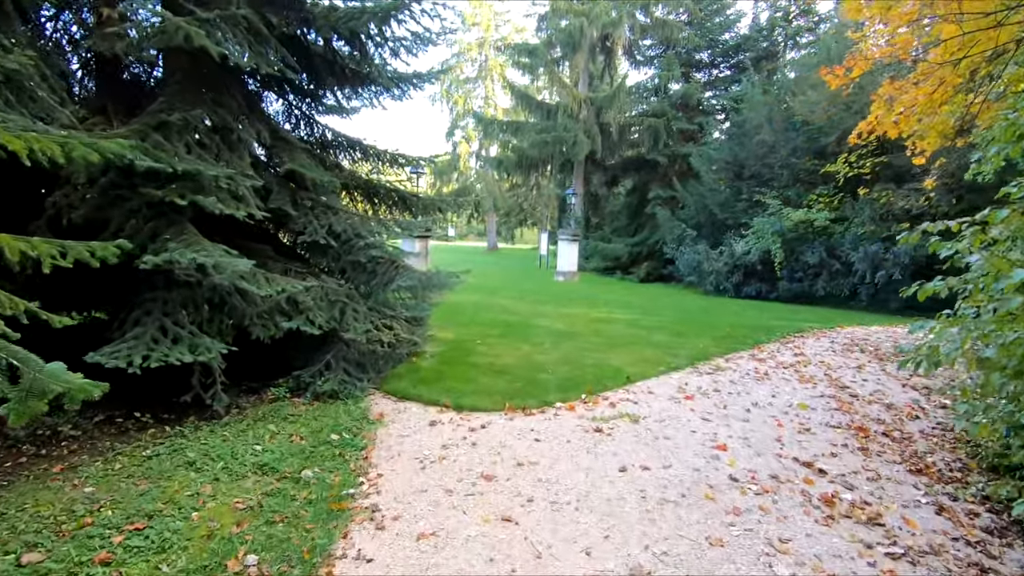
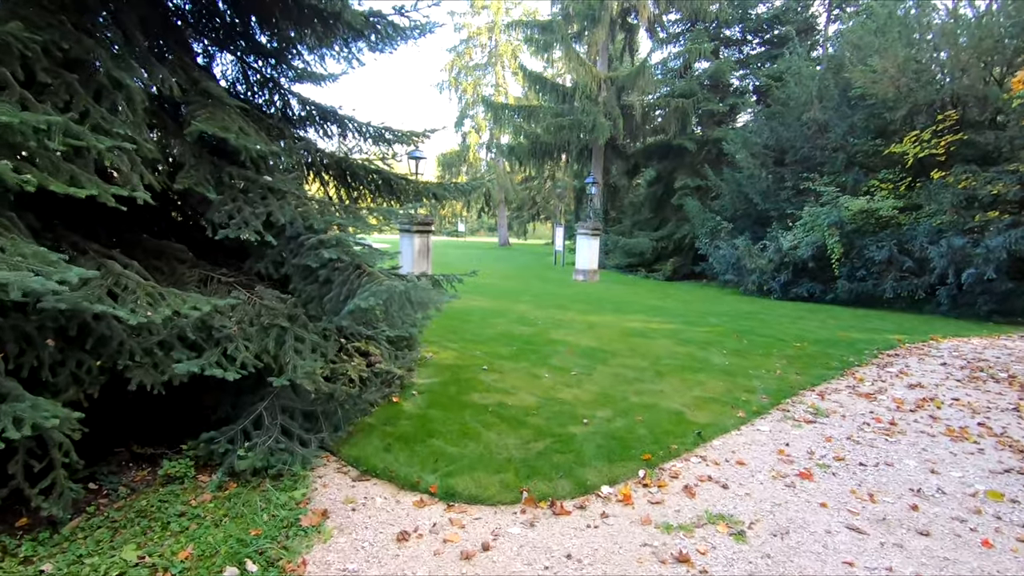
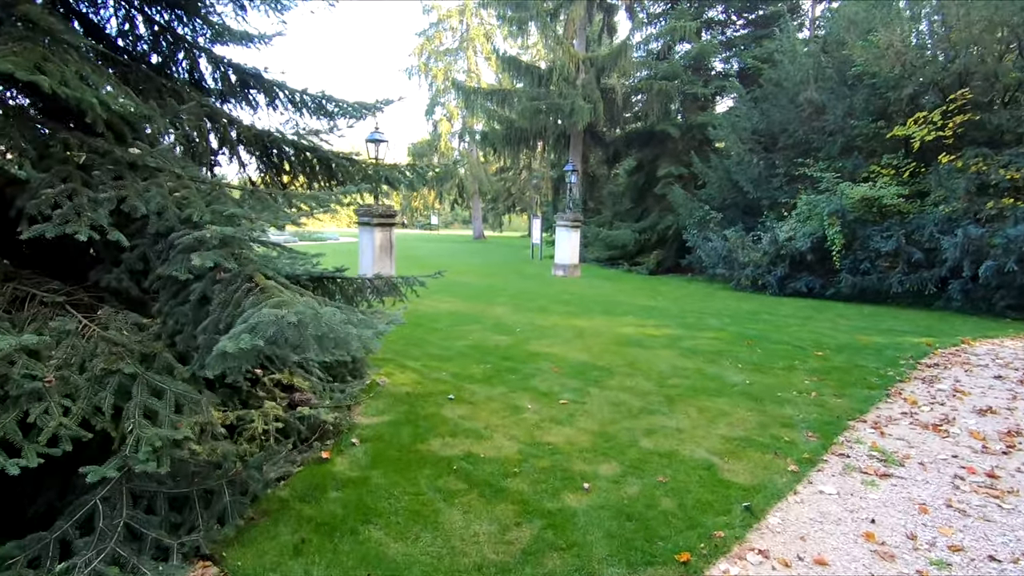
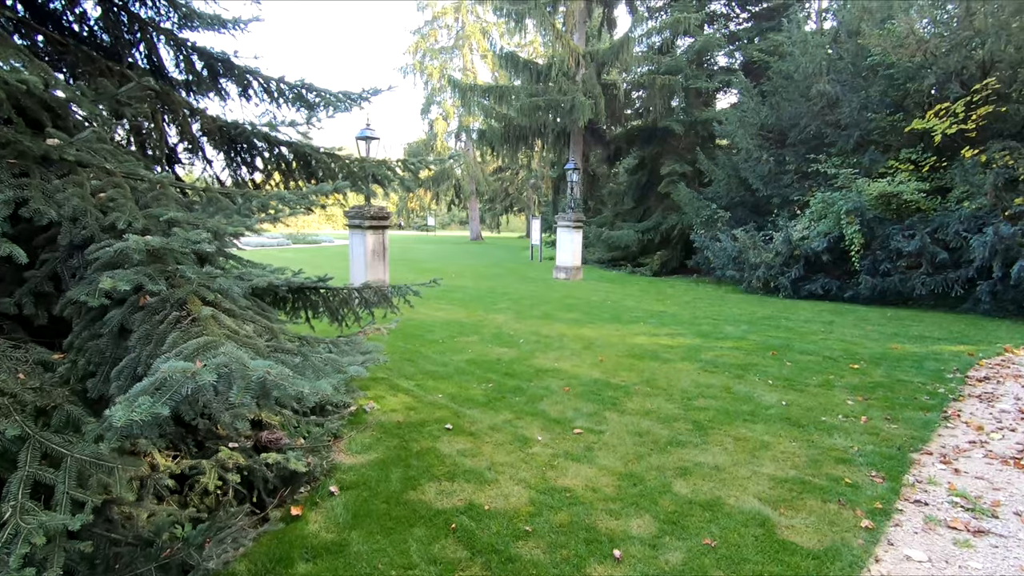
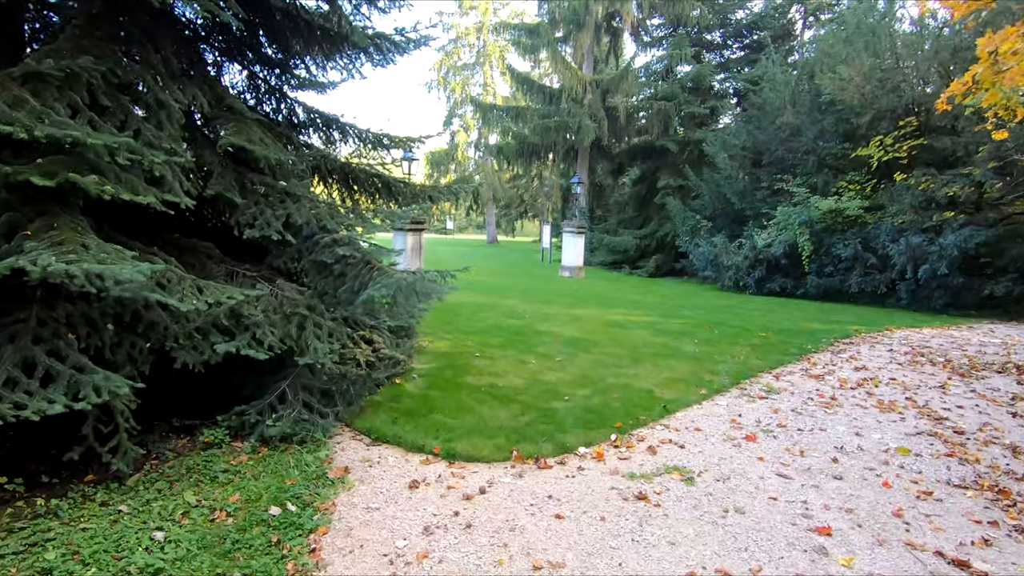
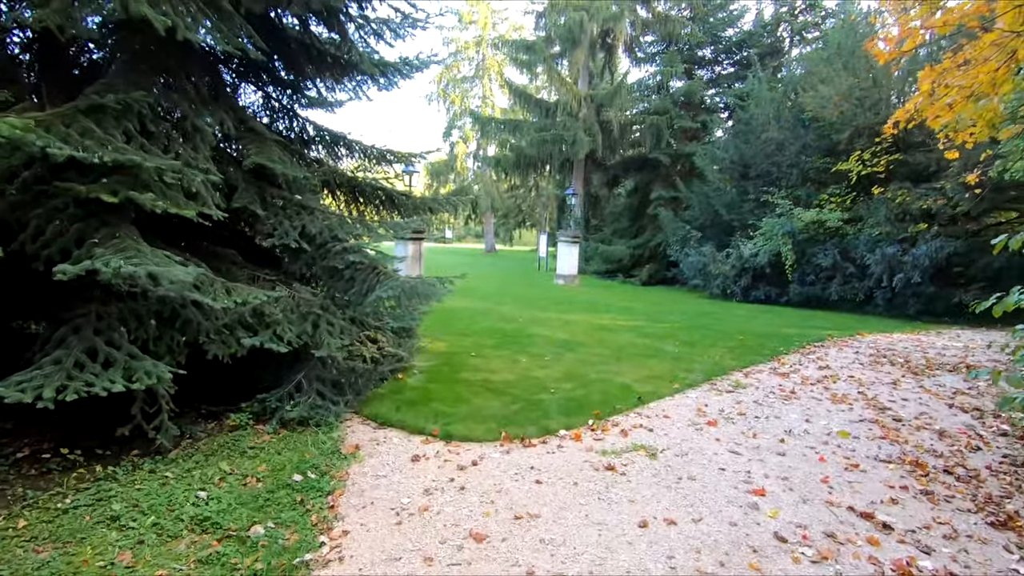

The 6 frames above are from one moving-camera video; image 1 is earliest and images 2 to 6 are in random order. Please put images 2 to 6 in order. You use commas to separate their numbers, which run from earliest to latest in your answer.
6, 5, 2, 3, 4
